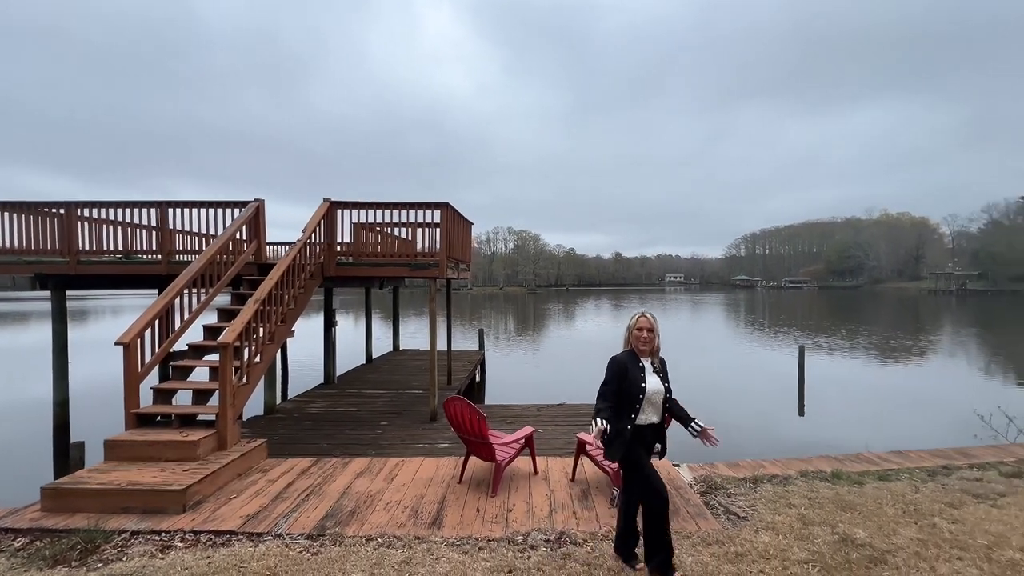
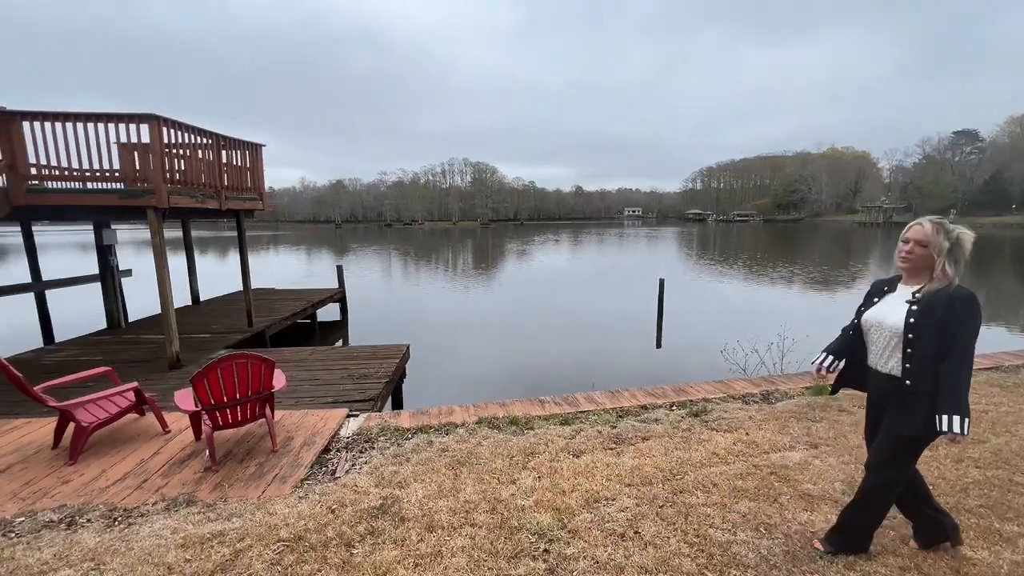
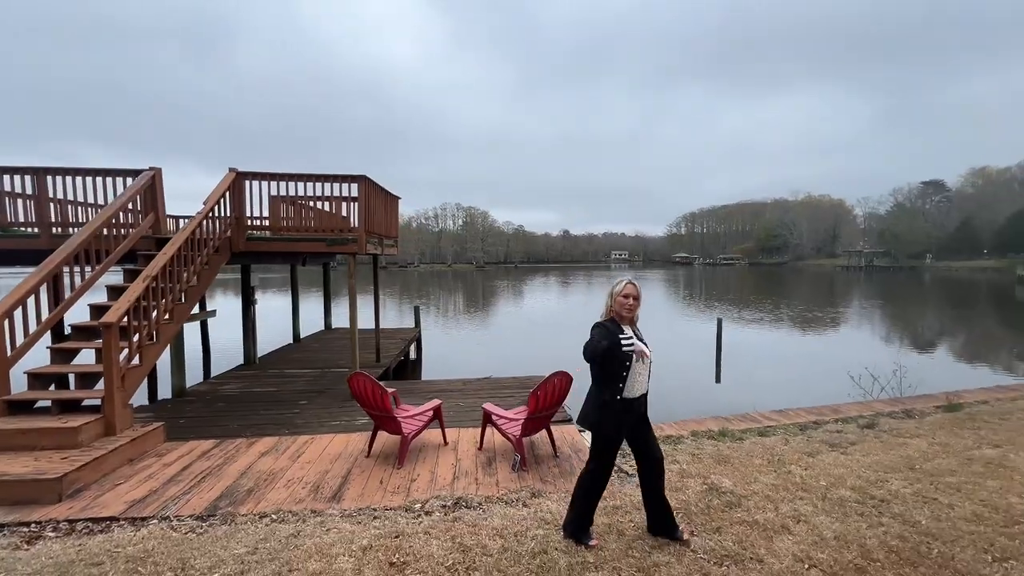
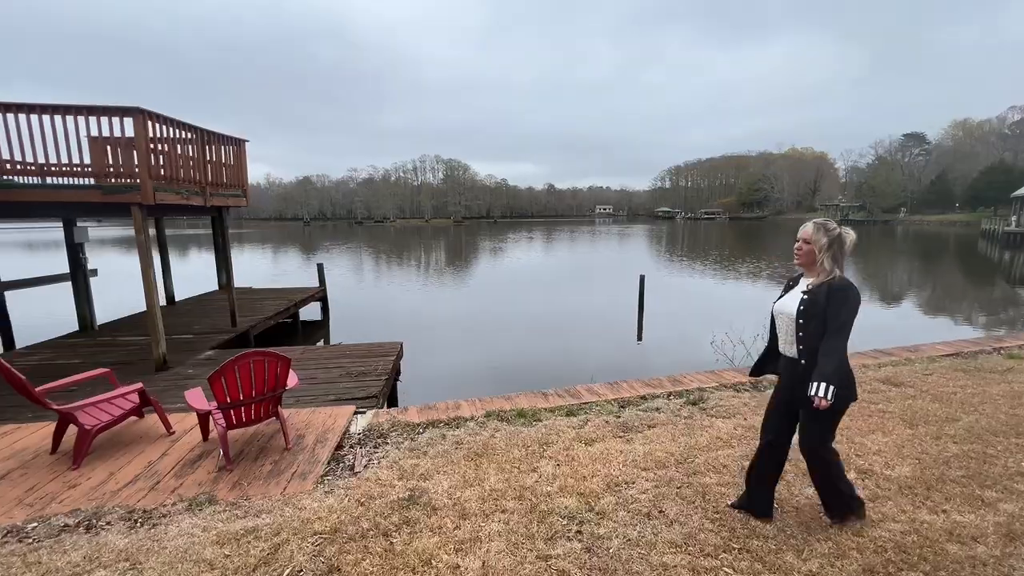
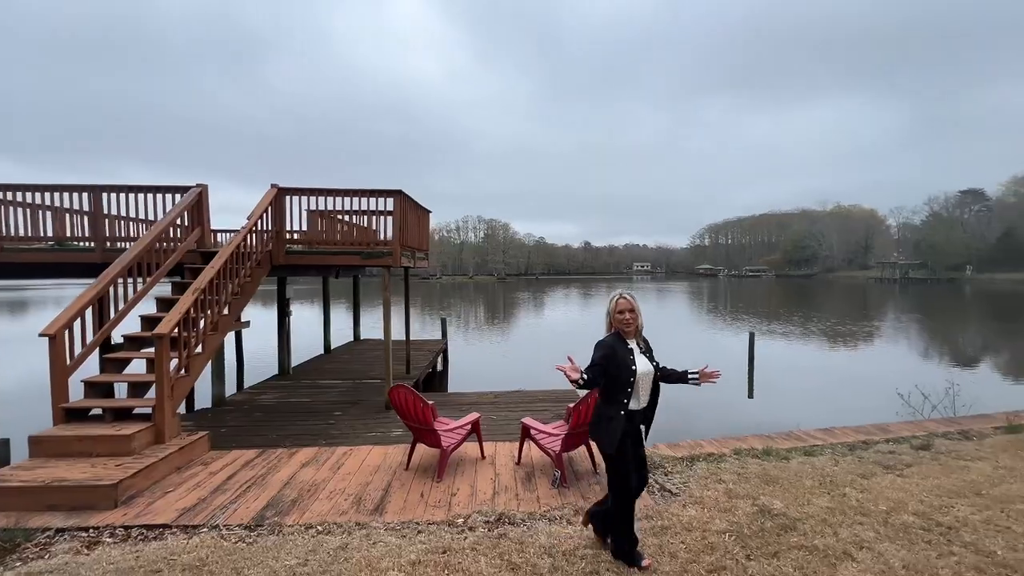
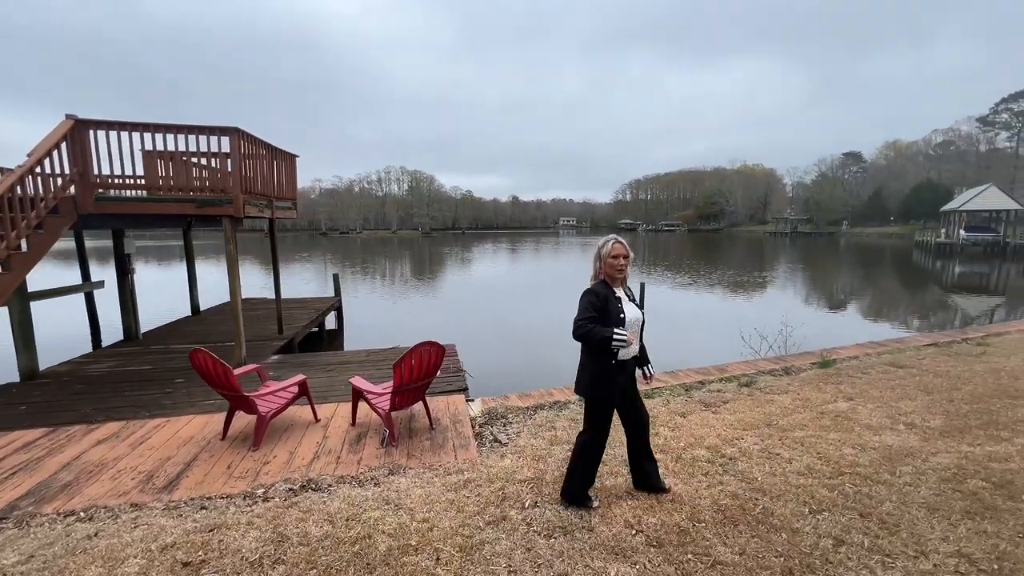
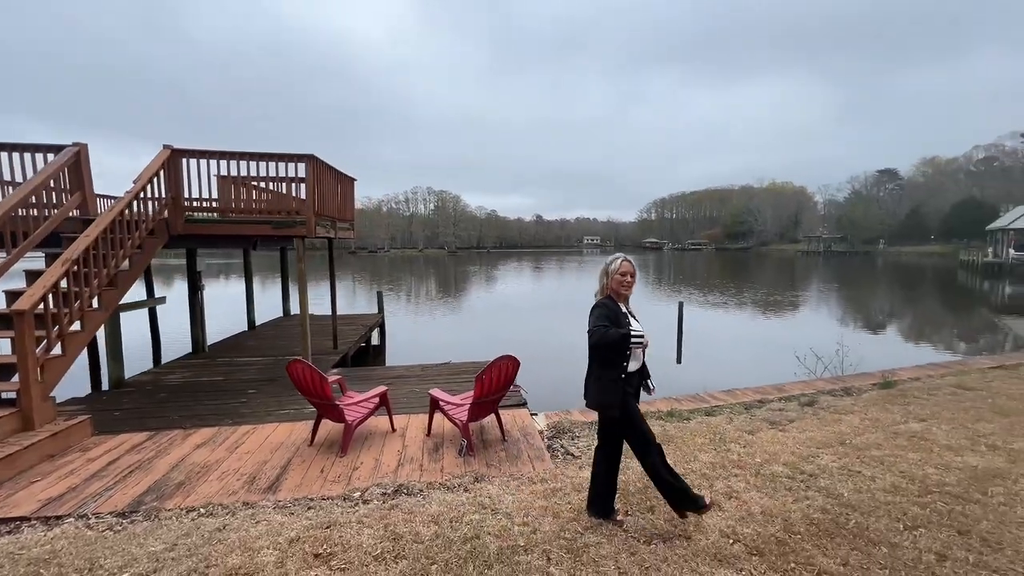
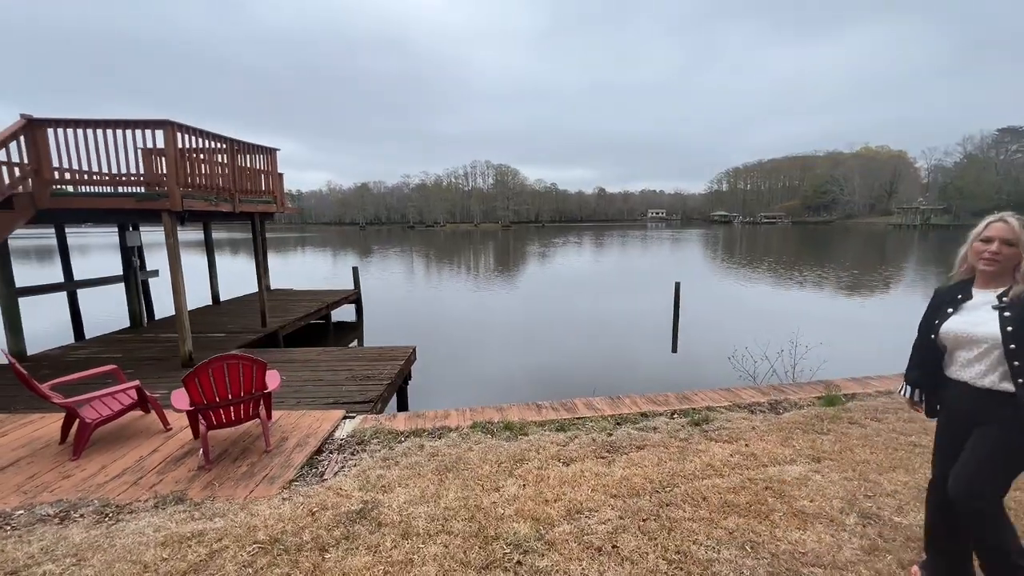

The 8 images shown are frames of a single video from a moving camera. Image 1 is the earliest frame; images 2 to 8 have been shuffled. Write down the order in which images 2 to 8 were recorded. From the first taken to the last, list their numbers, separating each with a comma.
5, 3, 7, 6, 4, 2, 8
